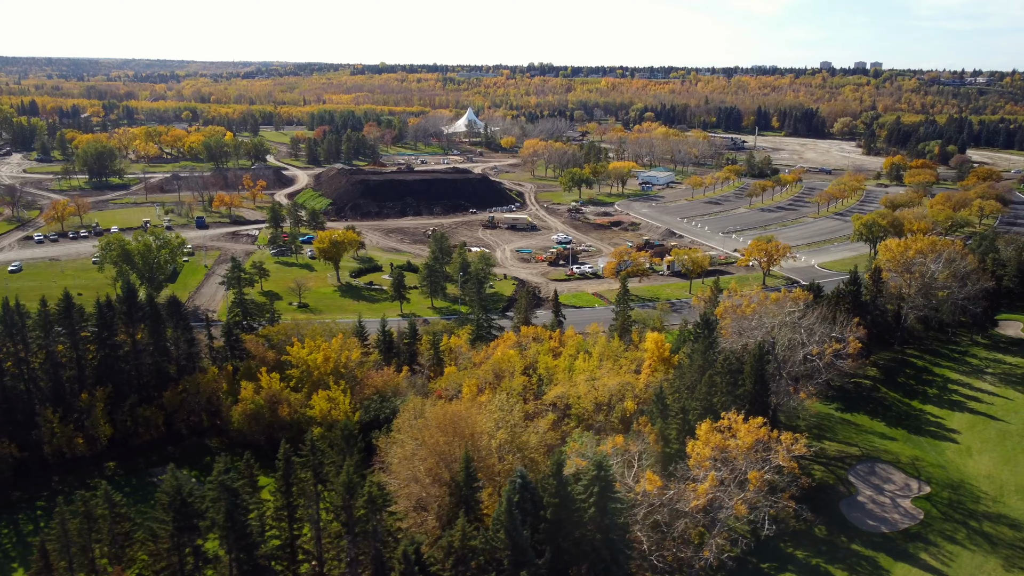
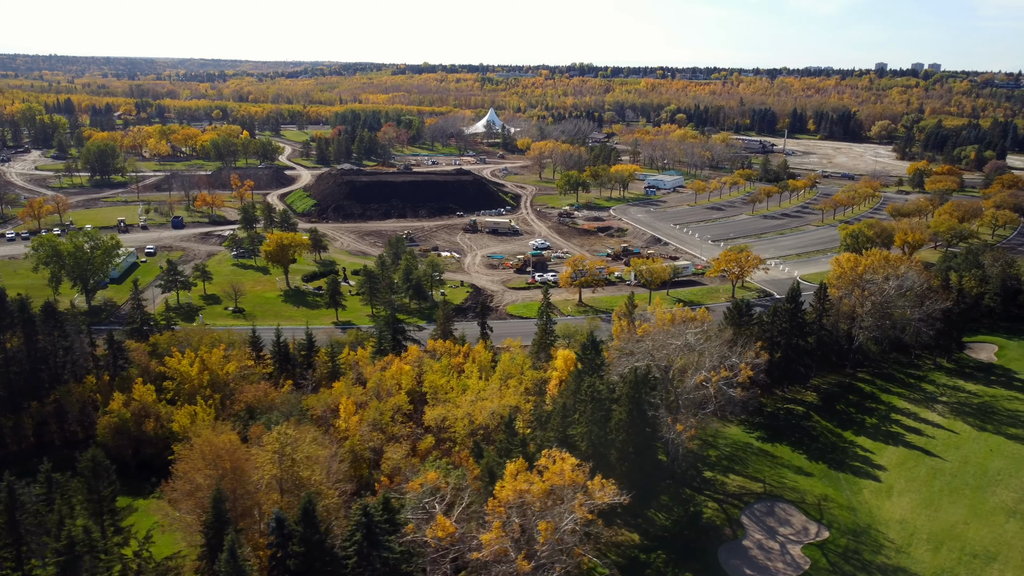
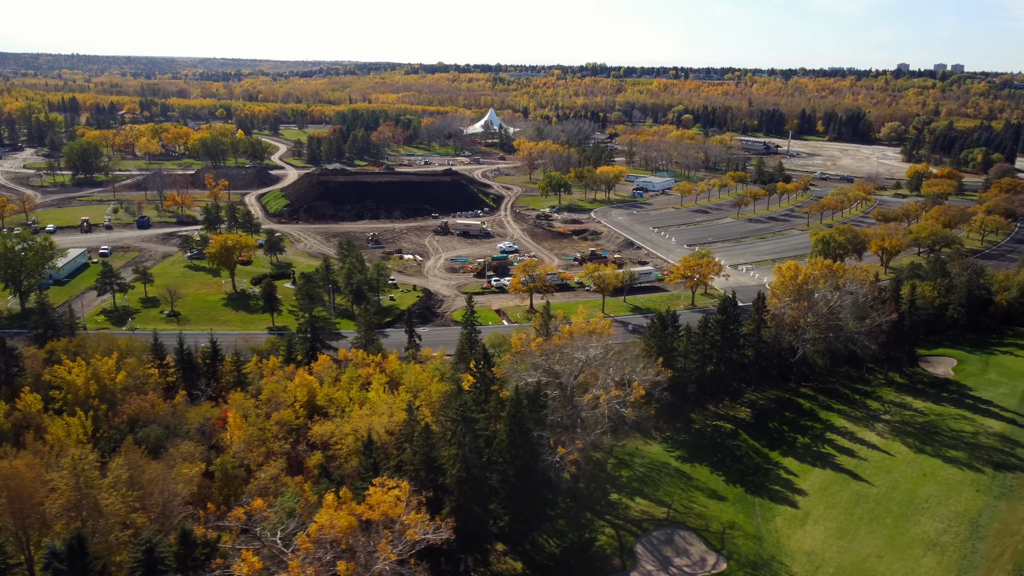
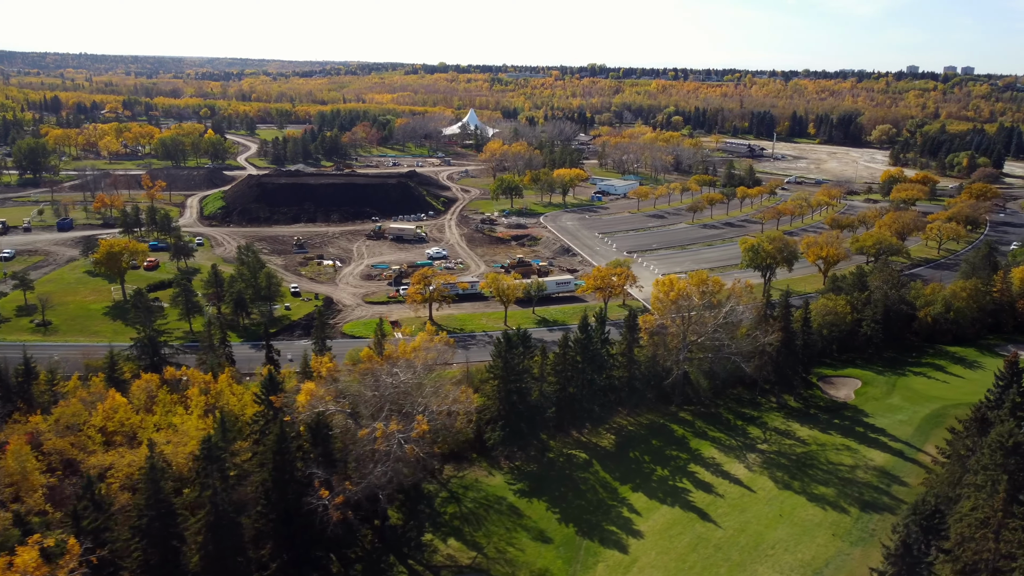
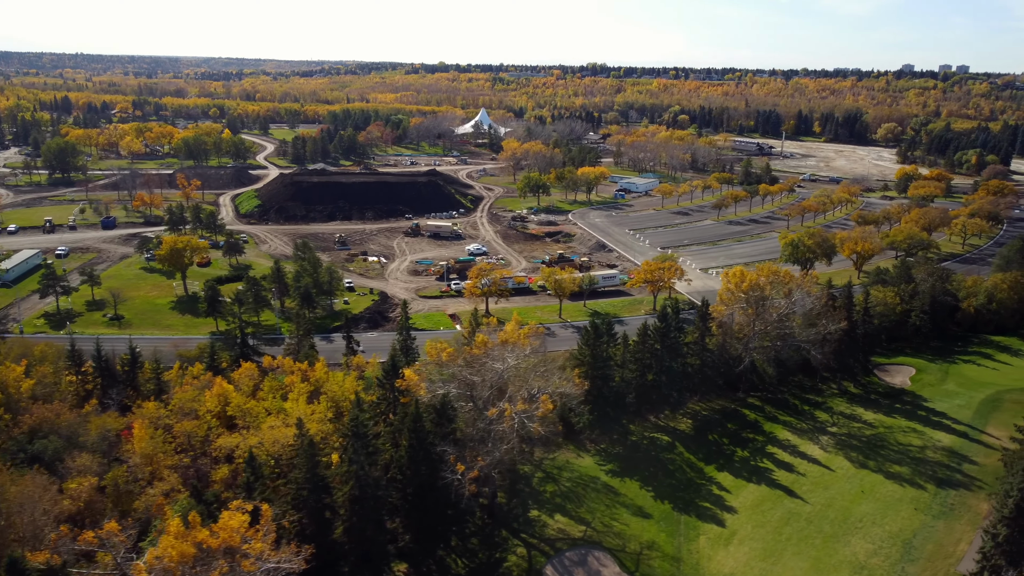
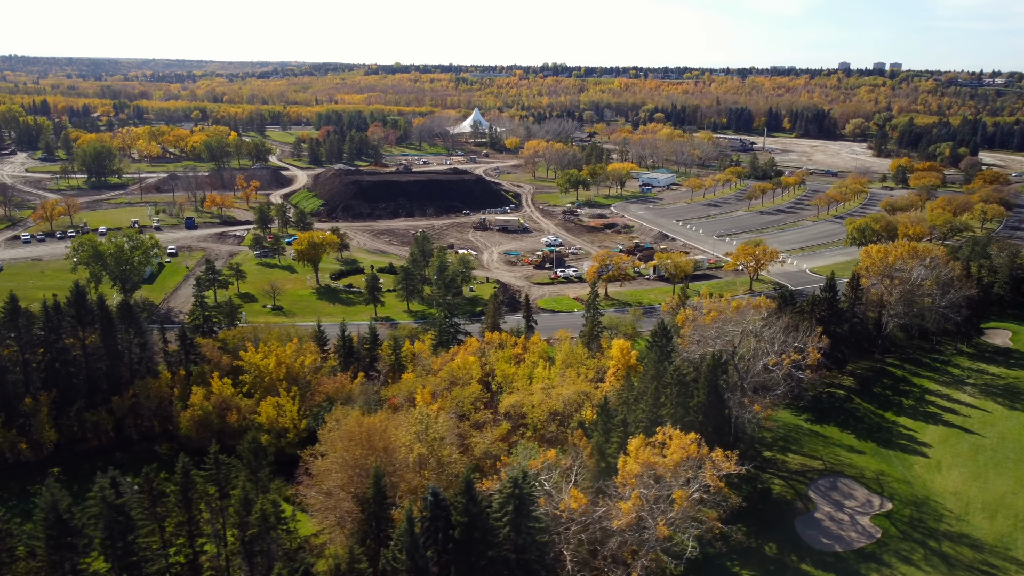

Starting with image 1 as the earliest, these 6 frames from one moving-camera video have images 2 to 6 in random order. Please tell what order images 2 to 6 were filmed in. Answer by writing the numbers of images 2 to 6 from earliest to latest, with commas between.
6, 2, 3, 5, 4
